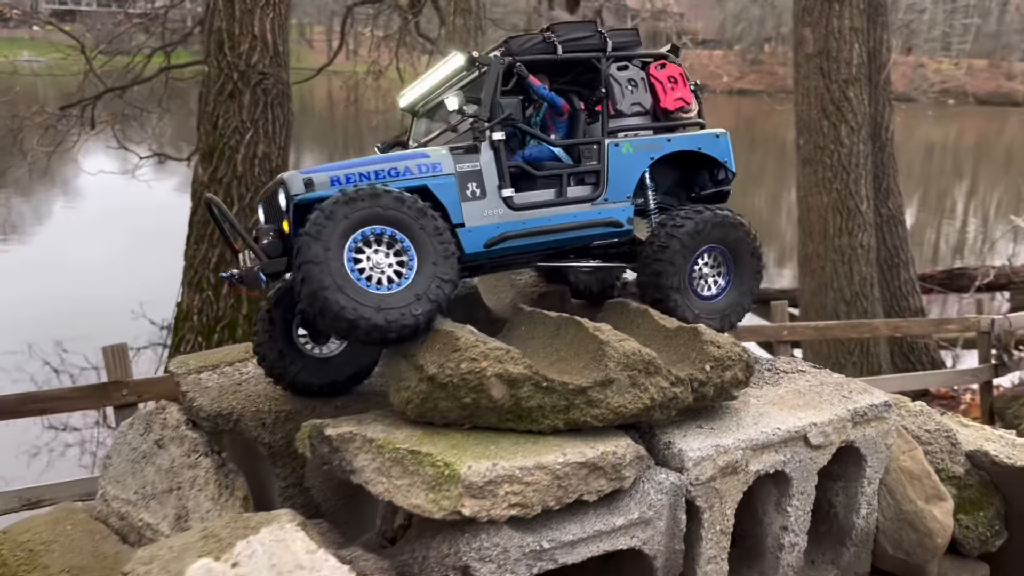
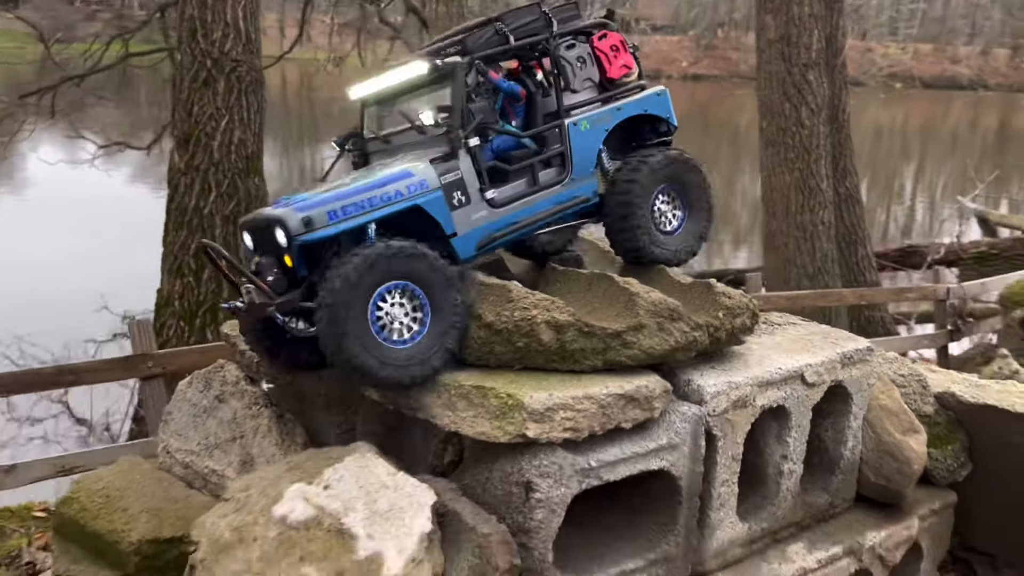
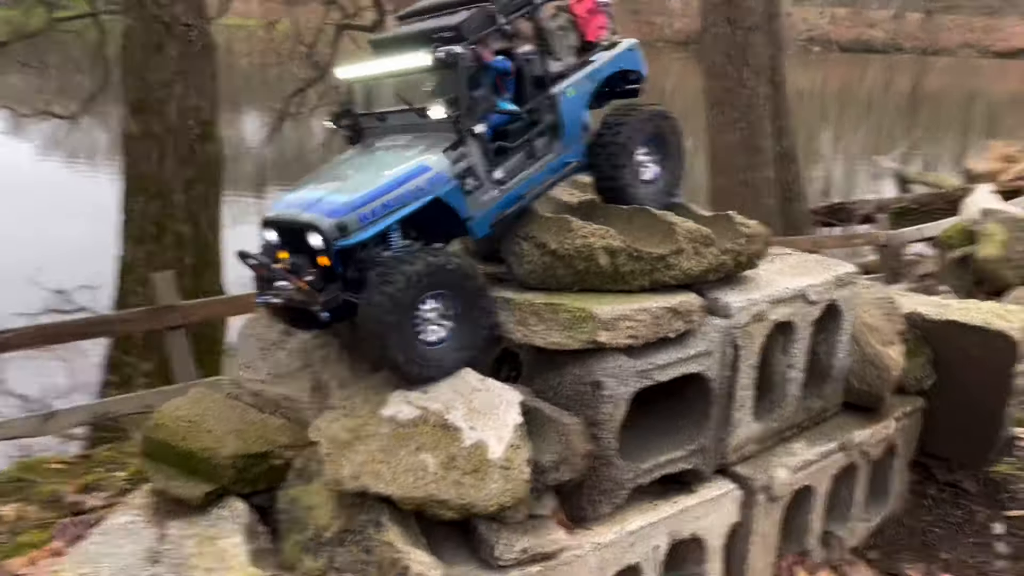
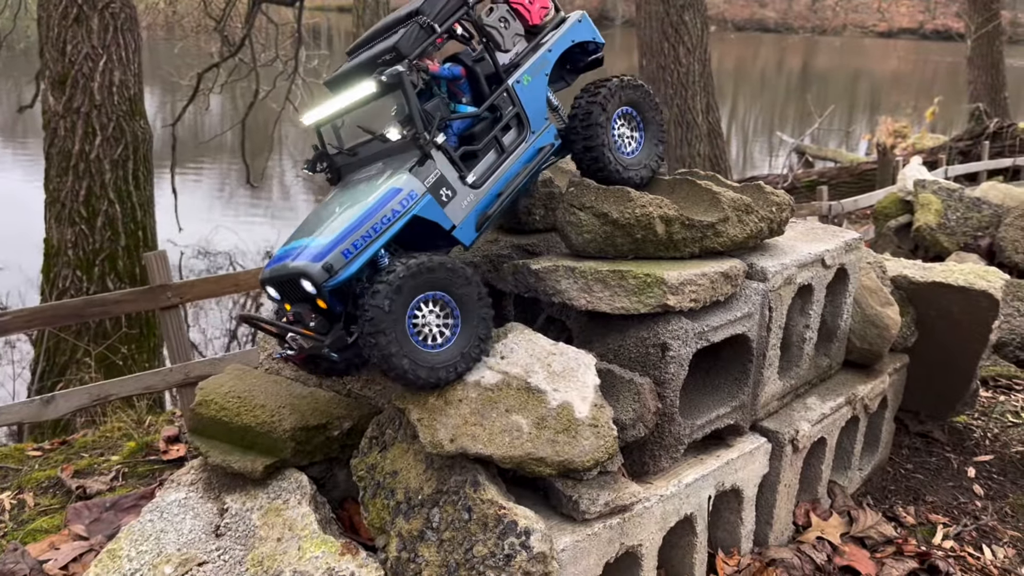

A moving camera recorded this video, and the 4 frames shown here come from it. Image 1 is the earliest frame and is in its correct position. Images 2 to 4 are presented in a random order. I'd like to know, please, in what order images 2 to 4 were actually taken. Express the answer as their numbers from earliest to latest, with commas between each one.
2, 3, 4
